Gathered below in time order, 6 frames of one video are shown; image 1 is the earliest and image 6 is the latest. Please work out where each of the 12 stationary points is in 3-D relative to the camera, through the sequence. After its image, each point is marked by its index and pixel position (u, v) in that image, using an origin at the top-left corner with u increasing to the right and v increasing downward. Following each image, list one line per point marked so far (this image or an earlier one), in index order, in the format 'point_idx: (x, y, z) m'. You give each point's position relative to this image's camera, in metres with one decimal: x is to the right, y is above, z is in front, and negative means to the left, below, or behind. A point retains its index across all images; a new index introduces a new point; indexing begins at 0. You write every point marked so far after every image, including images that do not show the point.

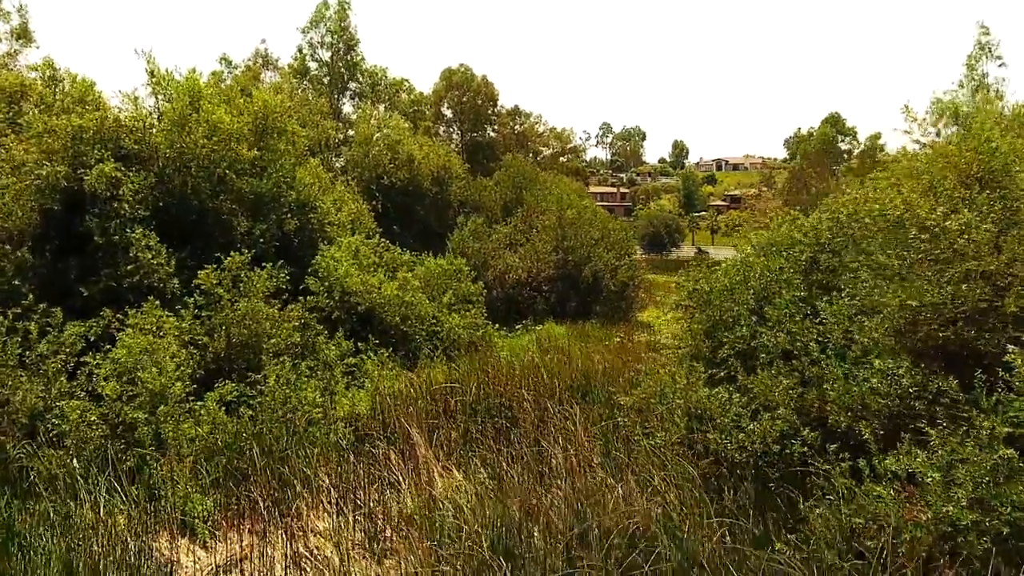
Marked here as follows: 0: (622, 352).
0: (+1.6, -1.0, +12.8) m
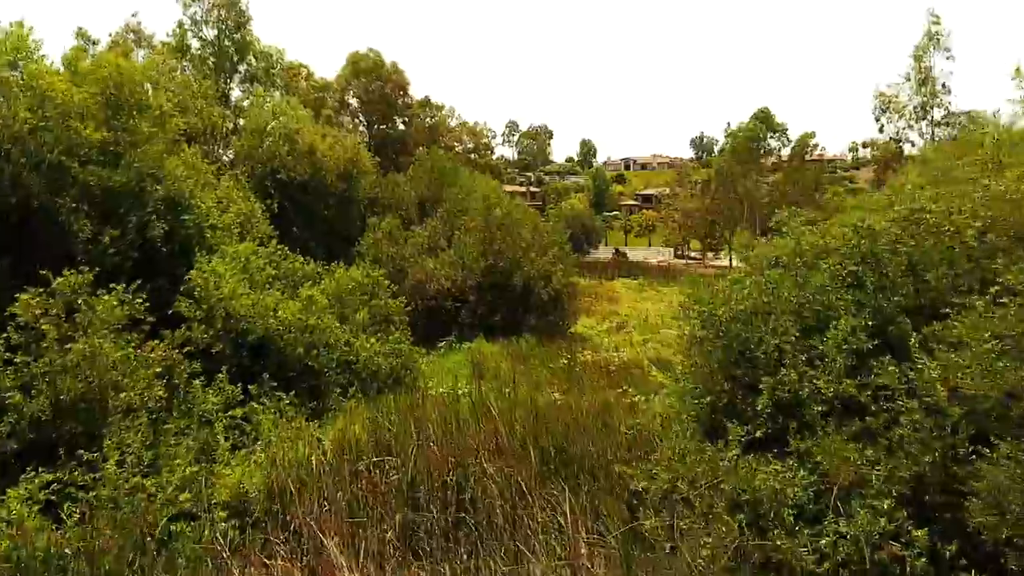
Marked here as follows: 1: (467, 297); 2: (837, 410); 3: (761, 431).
0: (+0.7, -1.2, +10.7) m
1: (-0.8, -0.2, +15.2) m
2: (+1.9, -0.7, +5.2) m
3: (+1.5, -0.9, +5.7) m
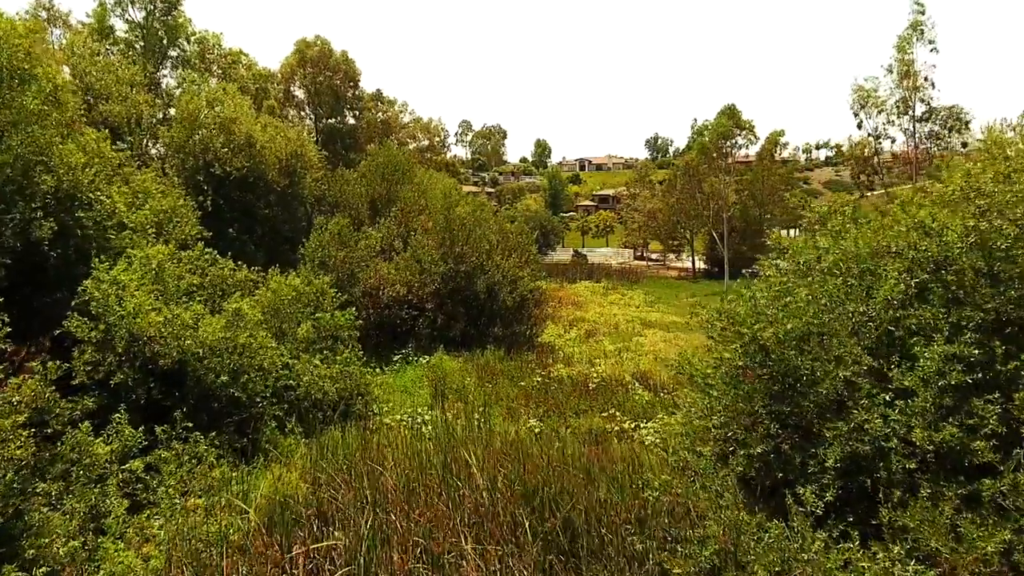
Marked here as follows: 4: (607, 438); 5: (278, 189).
0: (+0.4, -1.3, +9.3) m
1: (-1.3, -0.3, +13.7) m
2: (+1.8, -0.8, +3.9) m
3: (+1.5, -1.0, +4.3) m
4: (+0.8, -1.4, +8.0) m
5: (-3.7, +1.6, +14.6) m
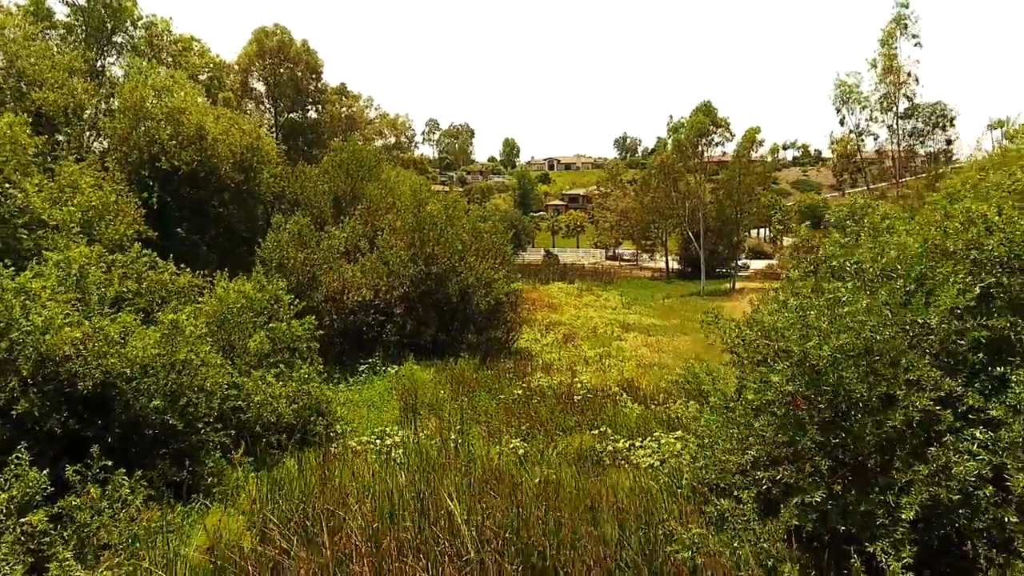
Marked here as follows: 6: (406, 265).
0: (+0.2, -1.3, +8.4) m
1: (-1.7, -0.3, +12.7) m
2: (+1.8, -0.8, +3.0) m
3: (+1.5, -1.0, +3.4) m
4: (+0.7, -1.4, +7.0) m
5: (-4.1, +1.5, +13.5) m
6: (-1.5, +0.3, +12.7) m
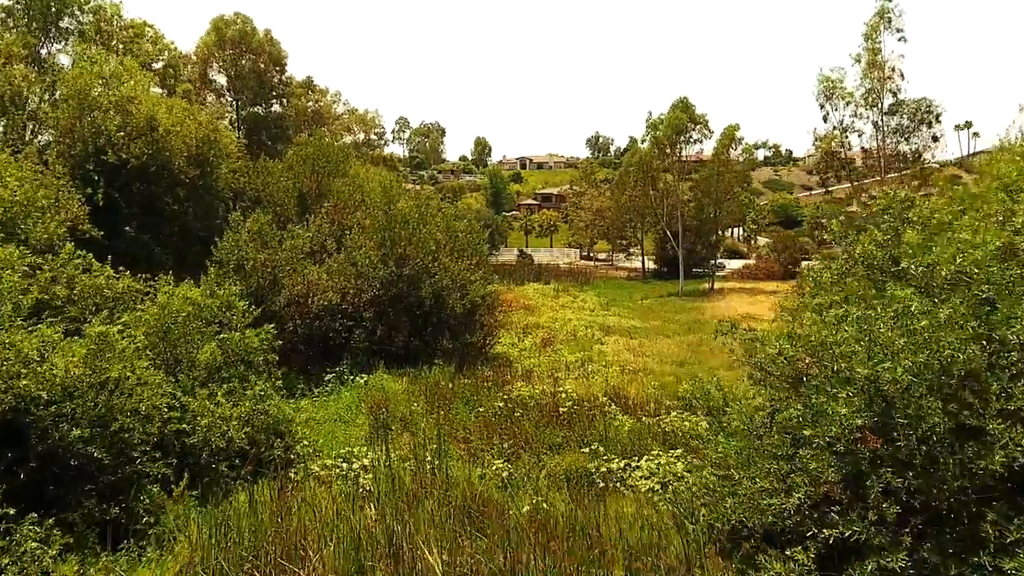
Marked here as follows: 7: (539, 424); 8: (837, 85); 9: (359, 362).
0: (+0.1, -1.3, +7.6) m
1: (-1.9, -0.3, +11.9) m
2: (+1.8, -0.8, +2.3) m
3: (+1.5, -1.0, +2.7) m
4: (+0.6, -1.4, +6.3) m
5: (-4.4, +1.5, +12.6) m
6: (-1.8, +0.3, +11.9) m
7: (+0.2, -1.2, +8.4) m
8: (+6.8, +4.2, +19.2) m
9: (-2.0, -0.9, +11.7) m
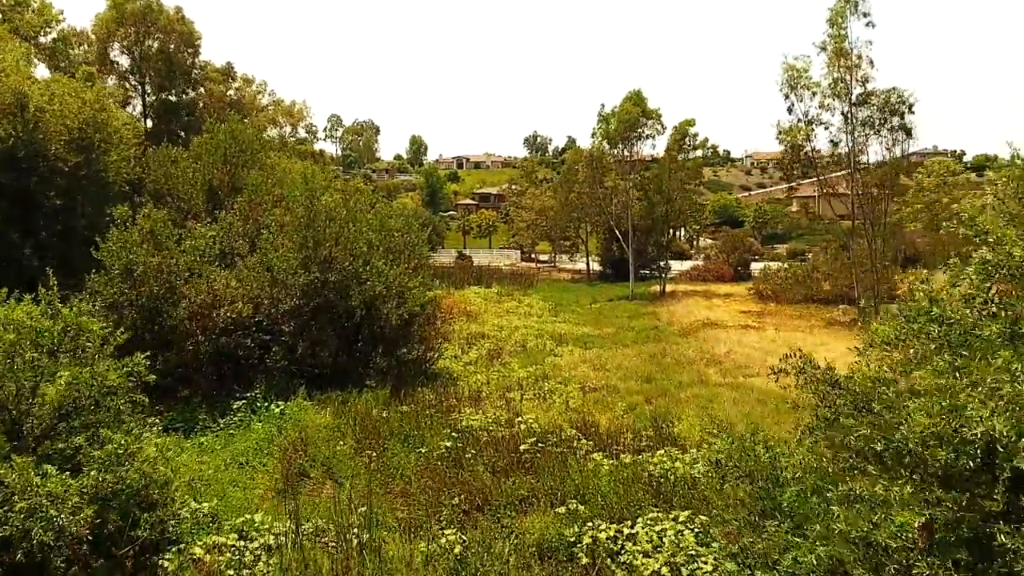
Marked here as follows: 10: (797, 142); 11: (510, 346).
0: (-0.2, -1.4, +5.9) m
1: (-2.5, -0.4, +10.0) m
2: (+1.9, -0.9, +0.7) m
3: (+1.5, -1.1, +1.1) m
4: (+0.4, -1.5, +4.6) m
5: (-5.1, +1.3, +10.5) m
6: (-2.4, +0.2, +10.0) m
7: (-0.1, -1.3, +6.7) m
8: (+5.6, +4.2, +17.9) m
9: (-2.5, -1.0, +9.8) m
10: (+5.4, +2.8, +17.5) m
11: (0.0, -0.9, +14.7) m
